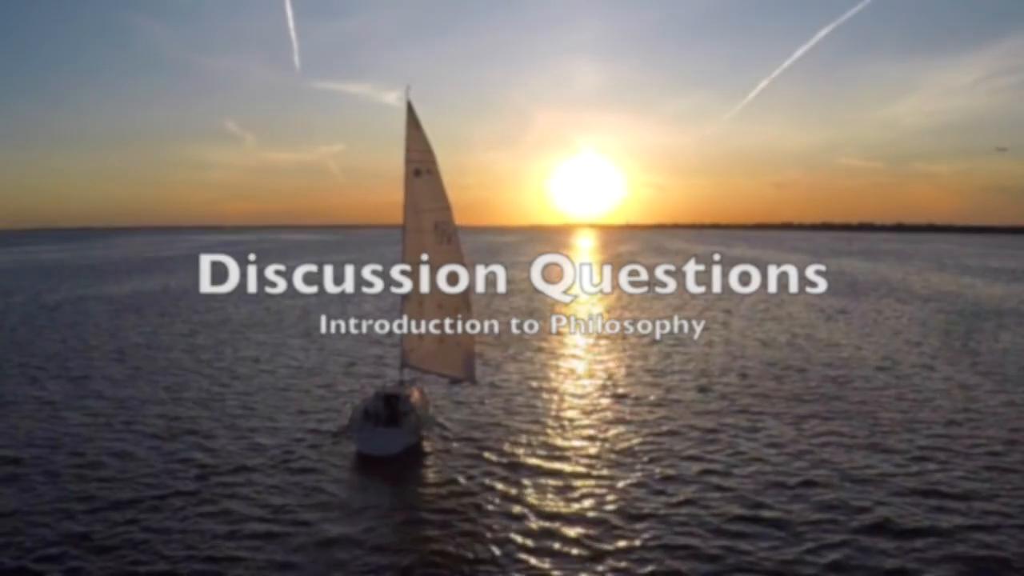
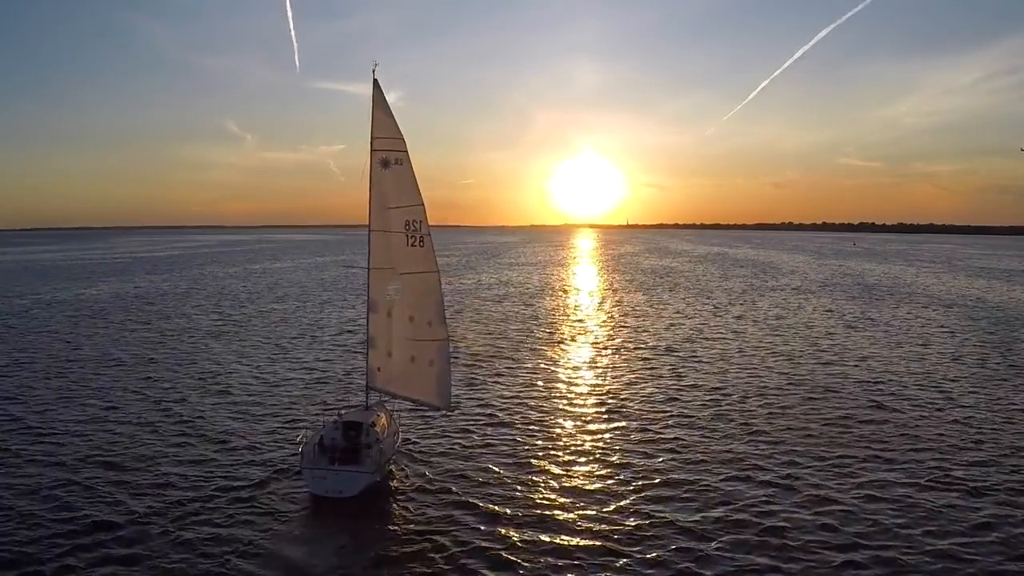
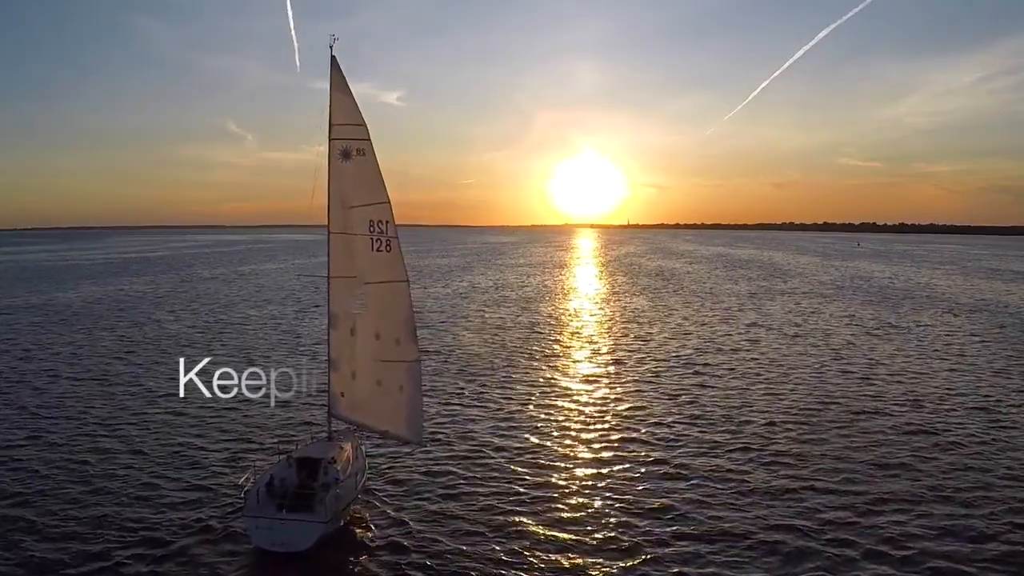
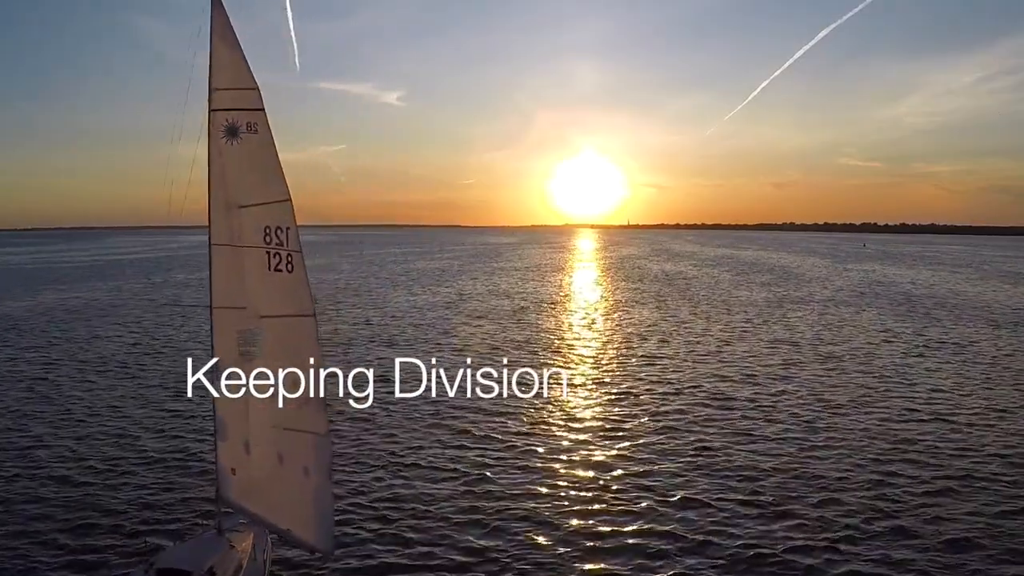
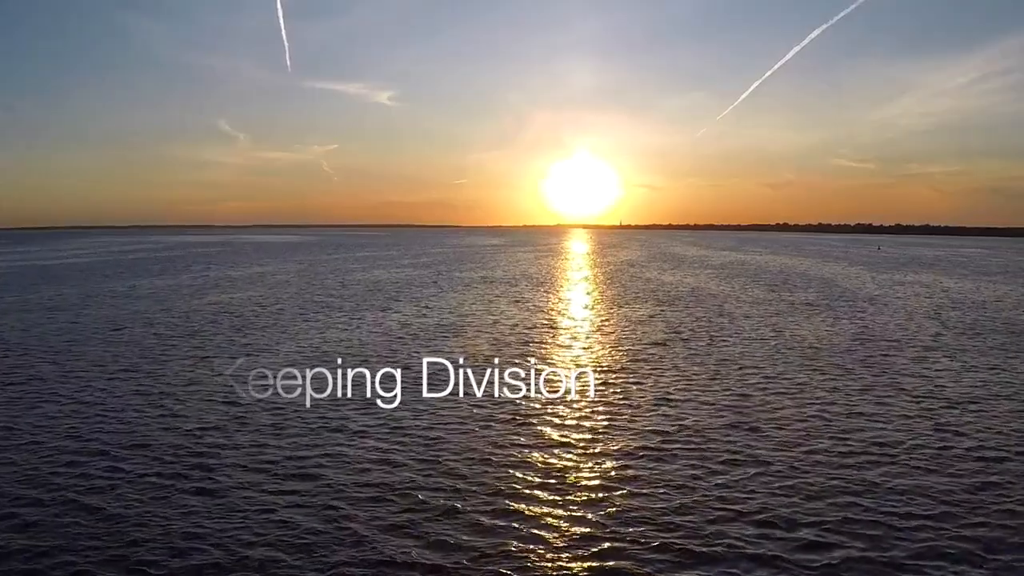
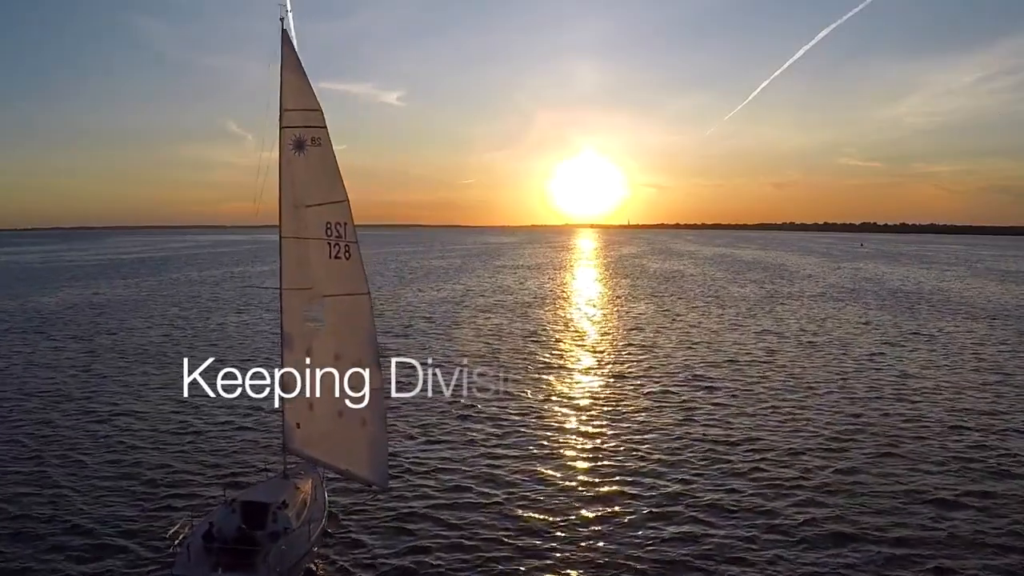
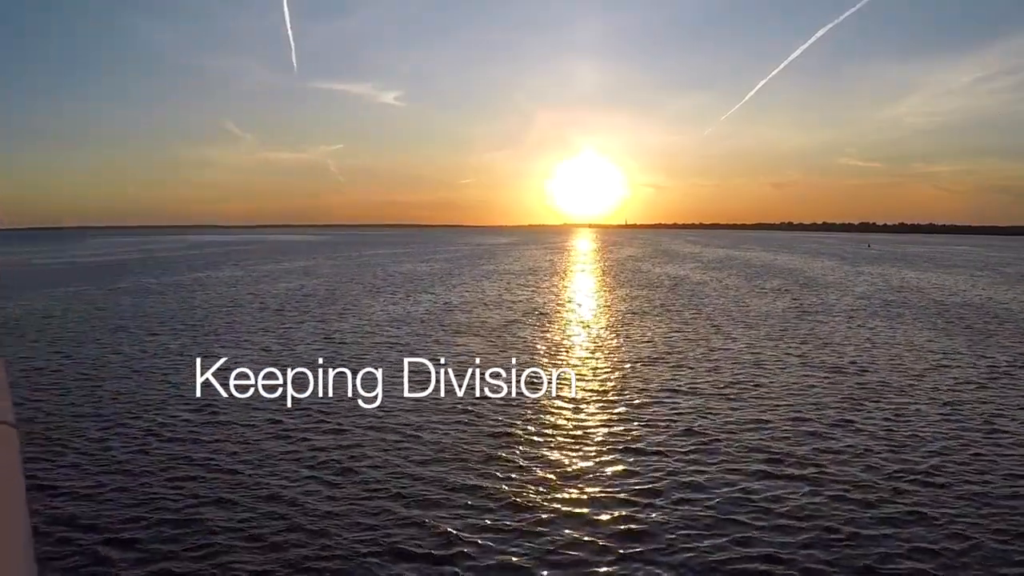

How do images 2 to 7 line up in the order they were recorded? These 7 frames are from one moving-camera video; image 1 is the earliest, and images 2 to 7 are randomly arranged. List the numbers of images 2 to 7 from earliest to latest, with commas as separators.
2, 3, 6, 4, 7, 5
